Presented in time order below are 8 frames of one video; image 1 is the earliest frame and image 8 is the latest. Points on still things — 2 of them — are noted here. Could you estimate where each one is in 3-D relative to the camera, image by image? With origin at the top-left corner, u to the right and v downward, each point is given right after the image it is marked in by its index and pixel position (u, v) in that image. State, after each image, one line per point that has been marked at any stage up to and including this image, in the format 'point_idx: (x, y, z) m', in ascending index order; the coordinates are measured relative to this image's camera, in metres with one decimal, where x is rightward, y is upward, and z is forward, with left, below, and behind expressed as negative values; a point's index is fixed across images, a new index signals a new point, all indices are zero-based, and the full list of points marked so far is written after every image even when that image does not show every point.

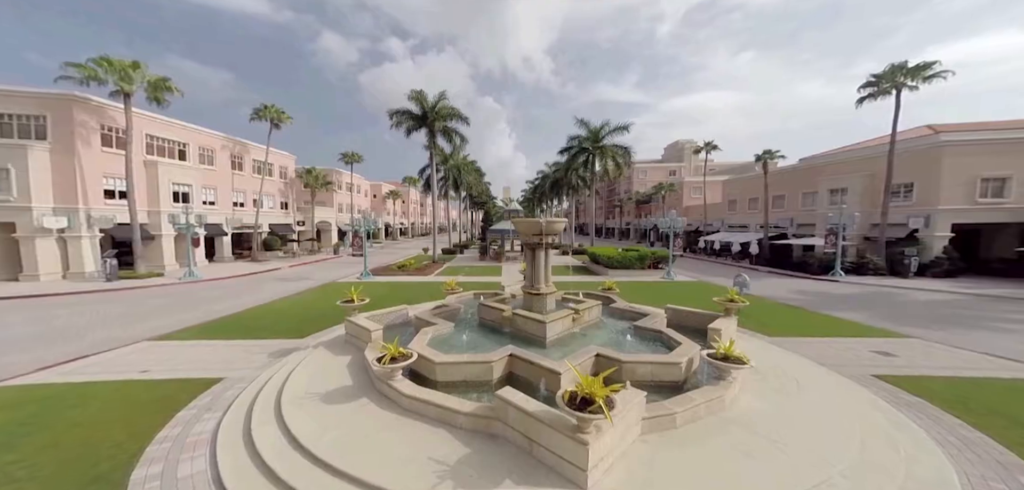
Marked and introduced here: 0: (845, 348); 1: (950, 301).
0: (+11.1, -3.4, +10.4) m
1: (+23.2, -2.9, +16.4) m
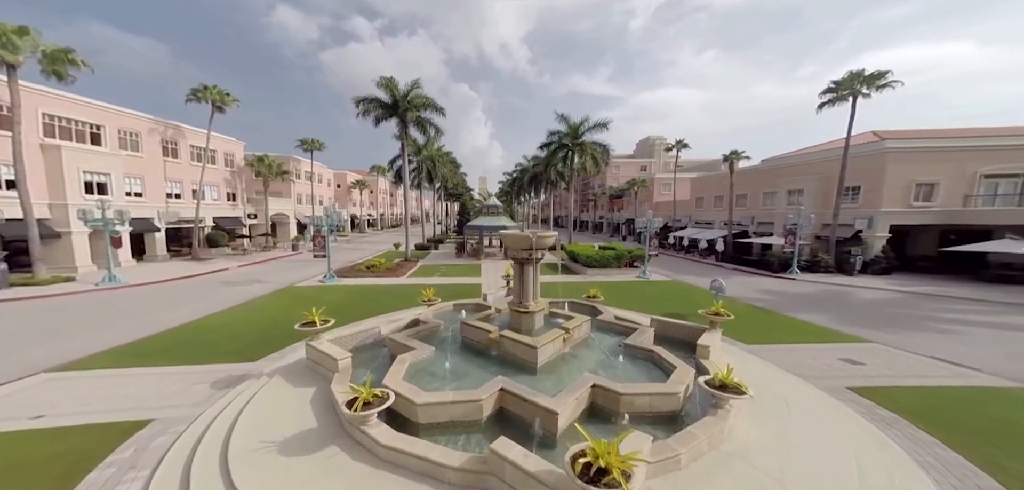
0: (+10.6, -3.9, +10.9) m
1: (+22.0, -3.1, +18.0) m
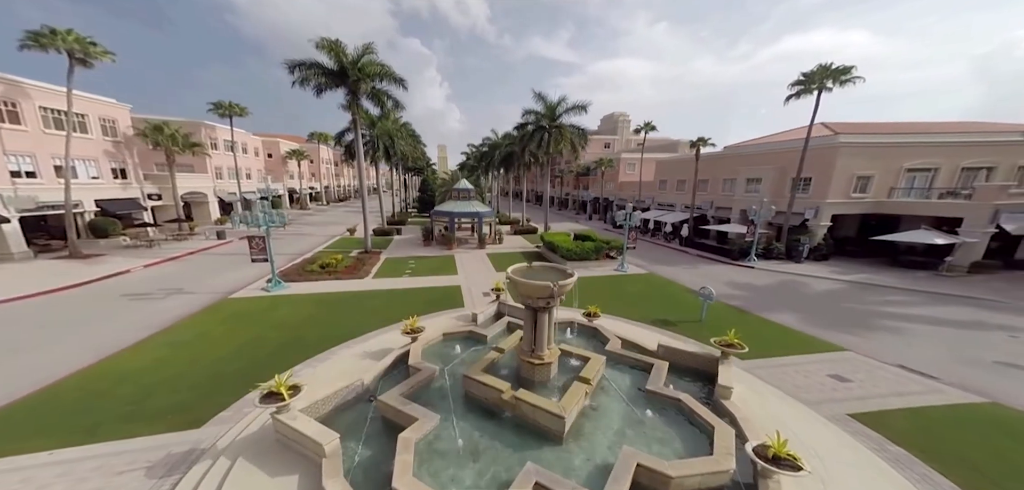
0: (+10.7, -4.6, +11.2) m
1: (+20.9, -2.8, +19.9) m
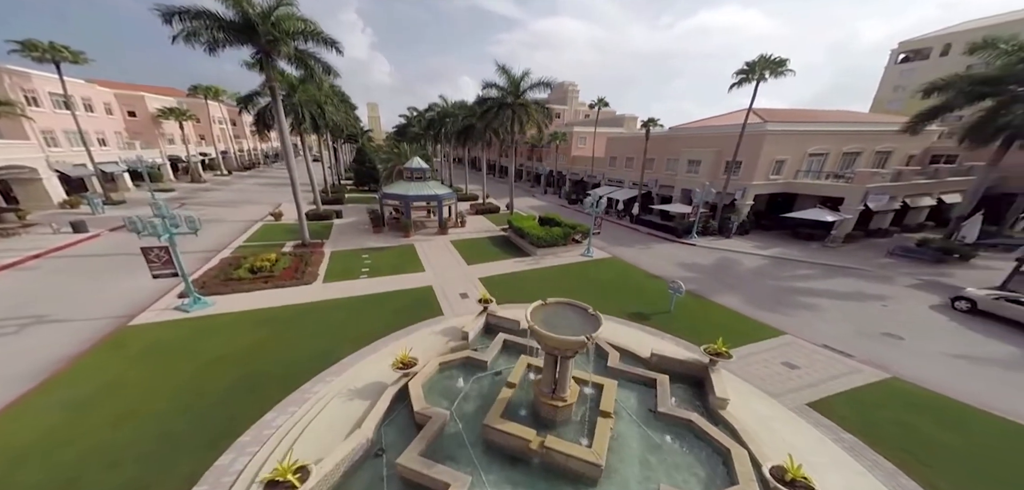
0: (+10.6, -4.8, +13.1) m
1: (+18.8, -1.6, +23.3) m
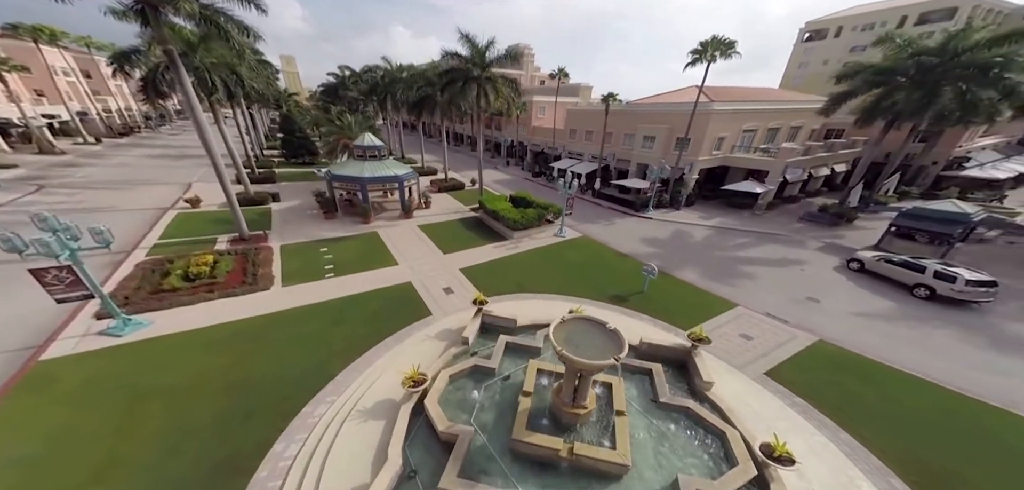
0: (+10.4, -4.3, +15.1) m
1: (+16.5, +0.5, +26.1) m
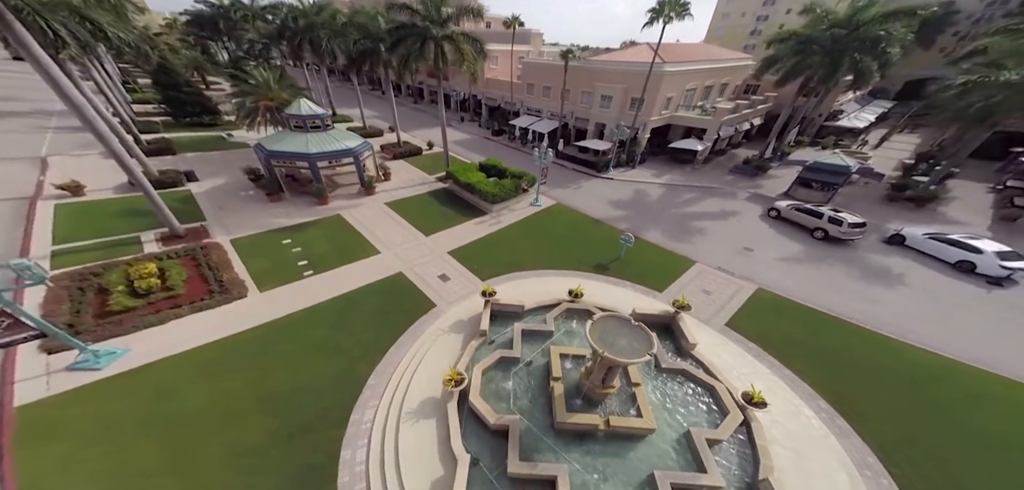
0: (+10.2, -2.6, +17.7) m
1: (+13.9, +4.3, +28.7) m
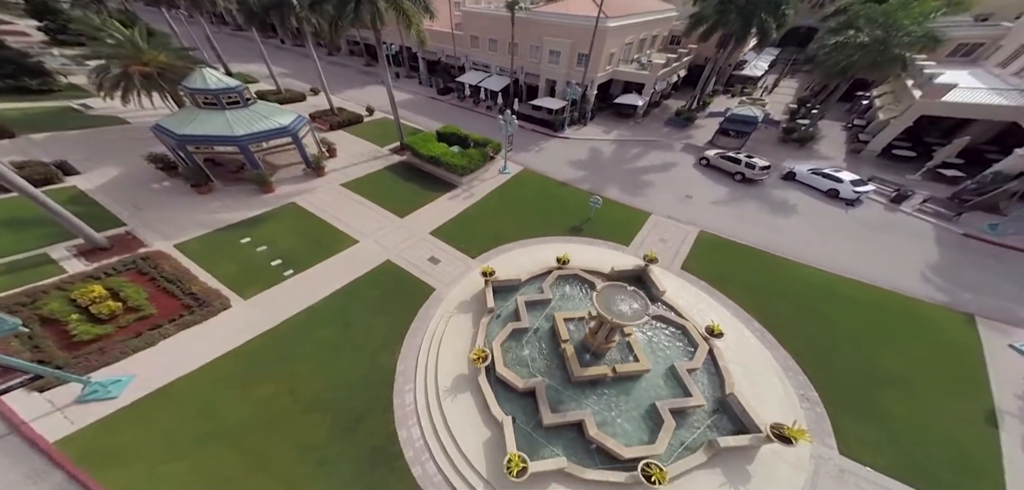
0: (+9.2, +0.2, +20.3) m
1: (+9.9, +8.8, +30.6) m
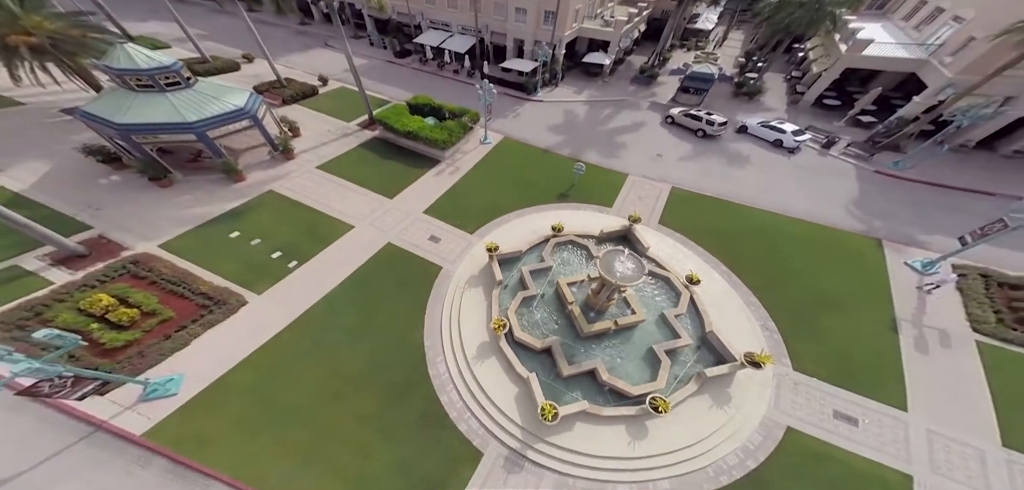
0: (+8.5, +2.9, +21.7) m
1: (+7.4, +12.6, +31.0) m
